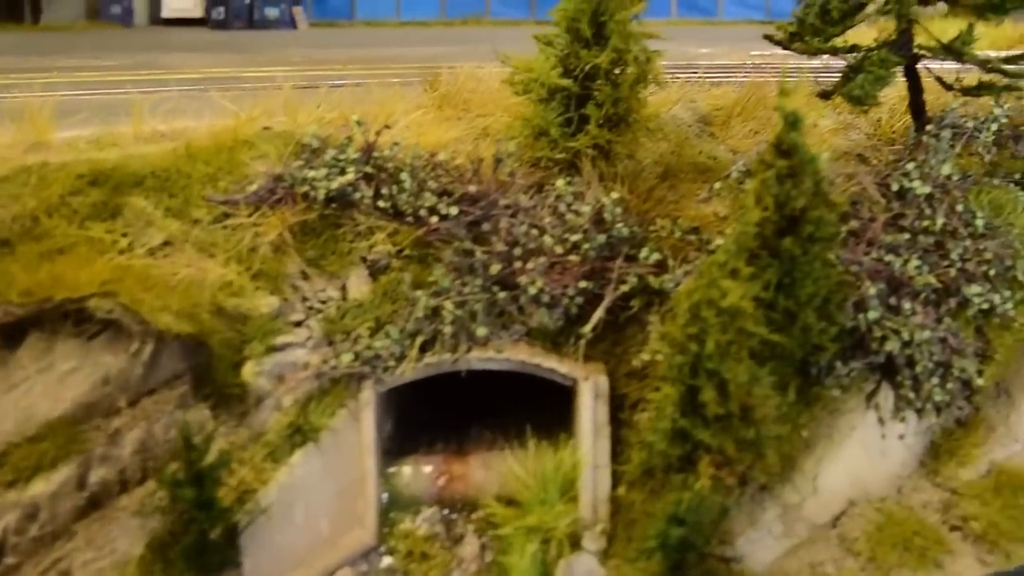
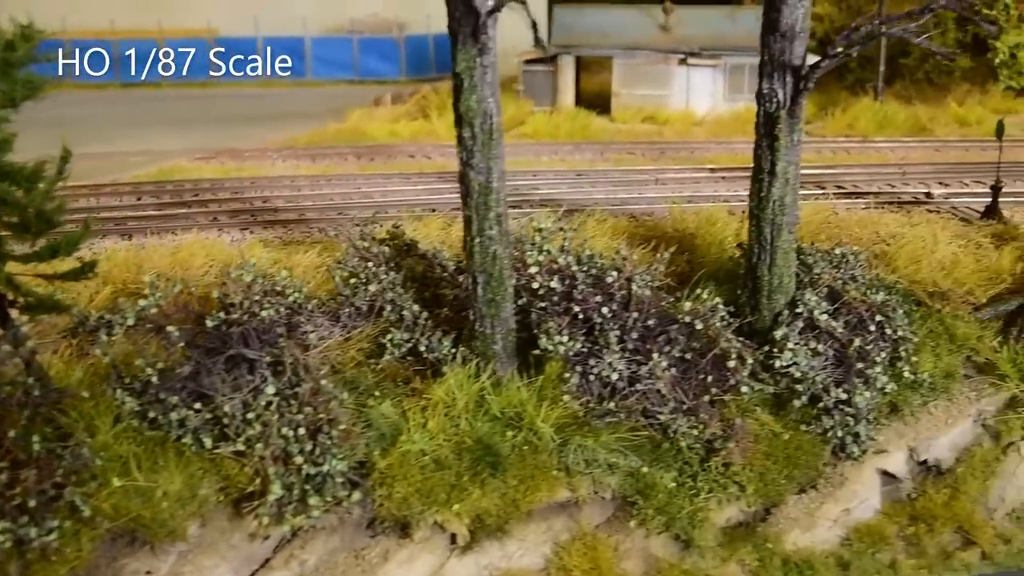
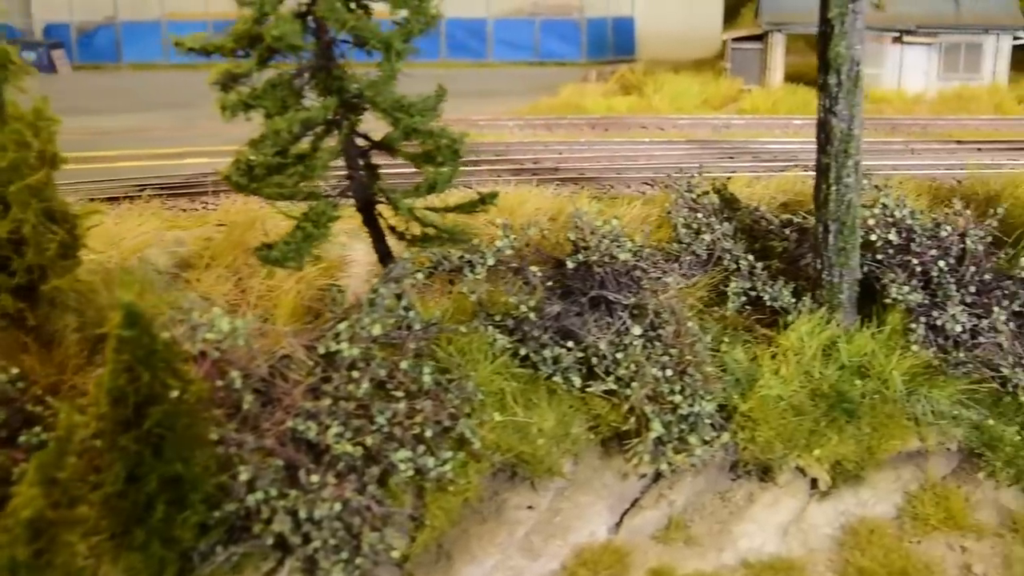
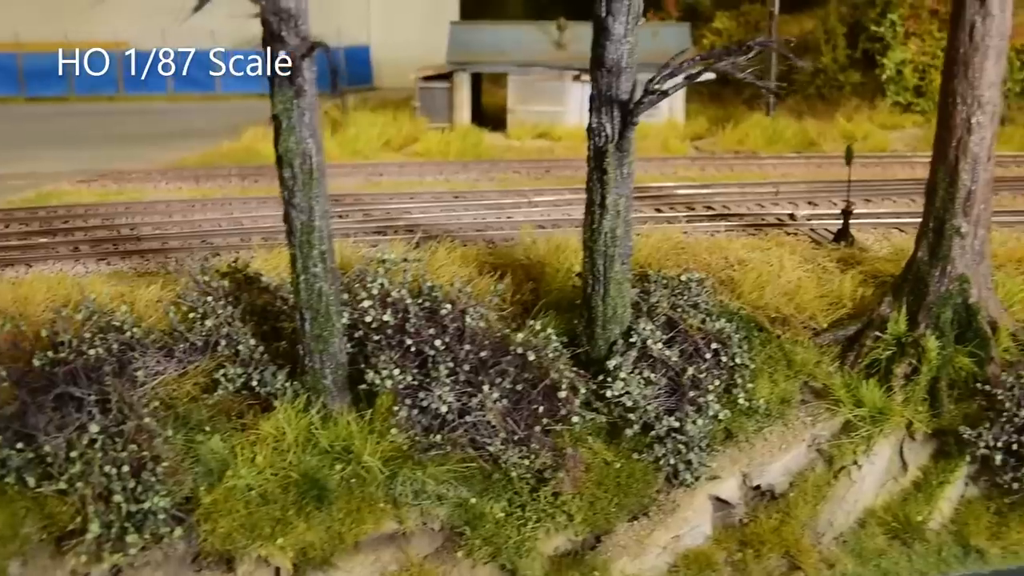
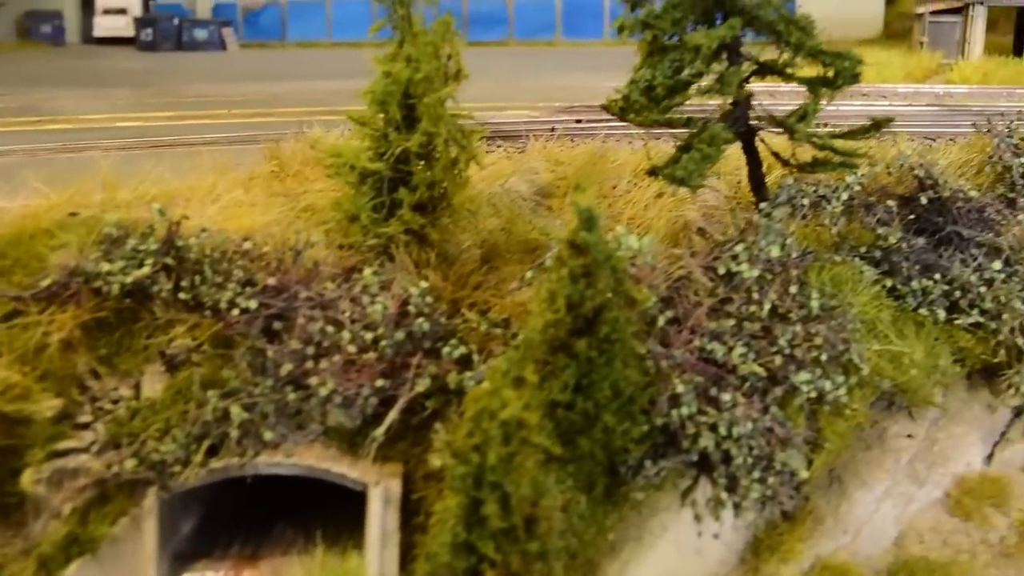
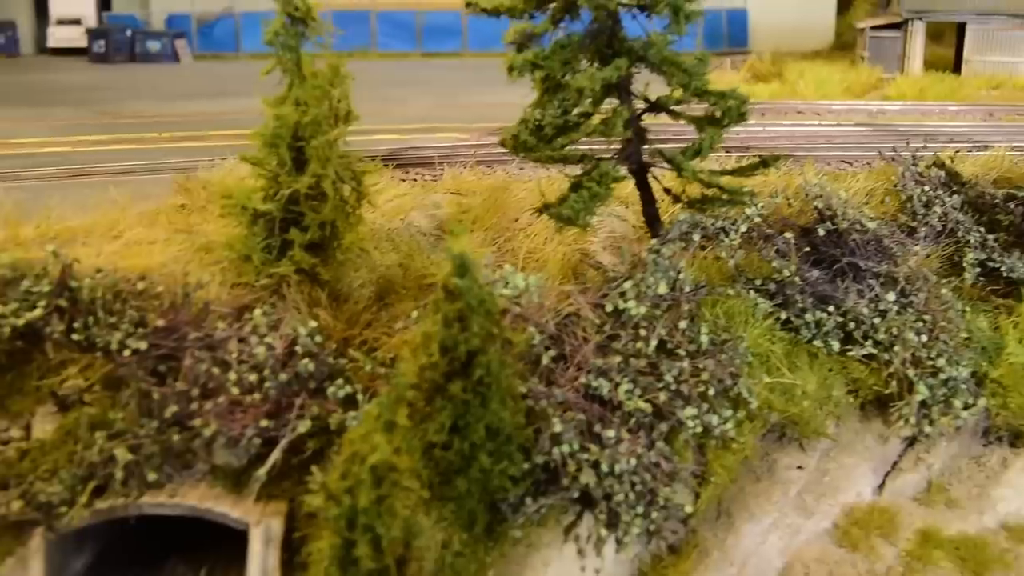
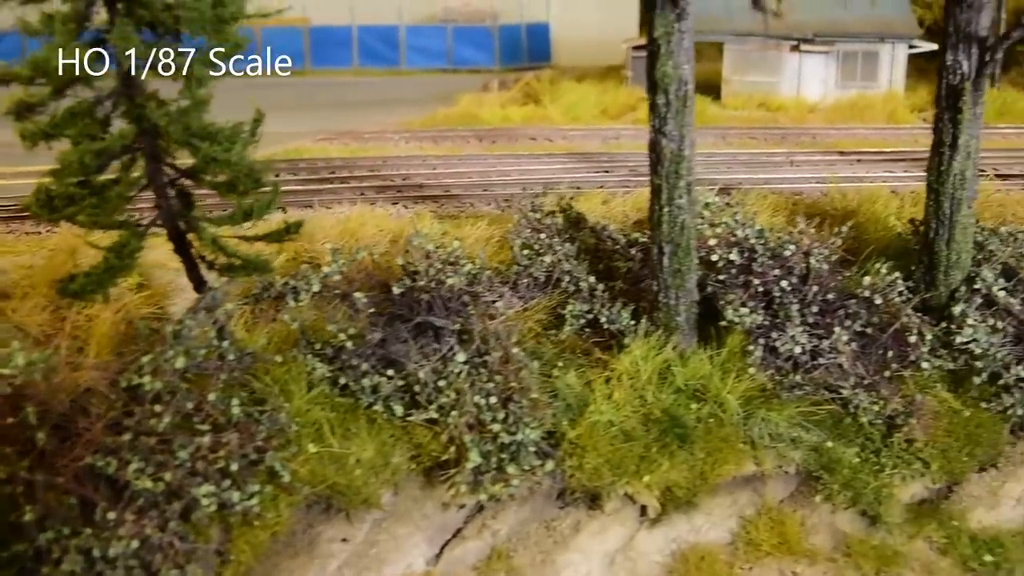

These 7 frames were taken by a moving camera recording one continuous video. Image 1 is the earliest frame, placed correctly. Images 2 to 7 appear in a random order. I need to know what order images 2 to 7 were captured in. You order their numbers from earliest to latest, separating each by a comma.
5, 6, 3, 7, 2, 4
